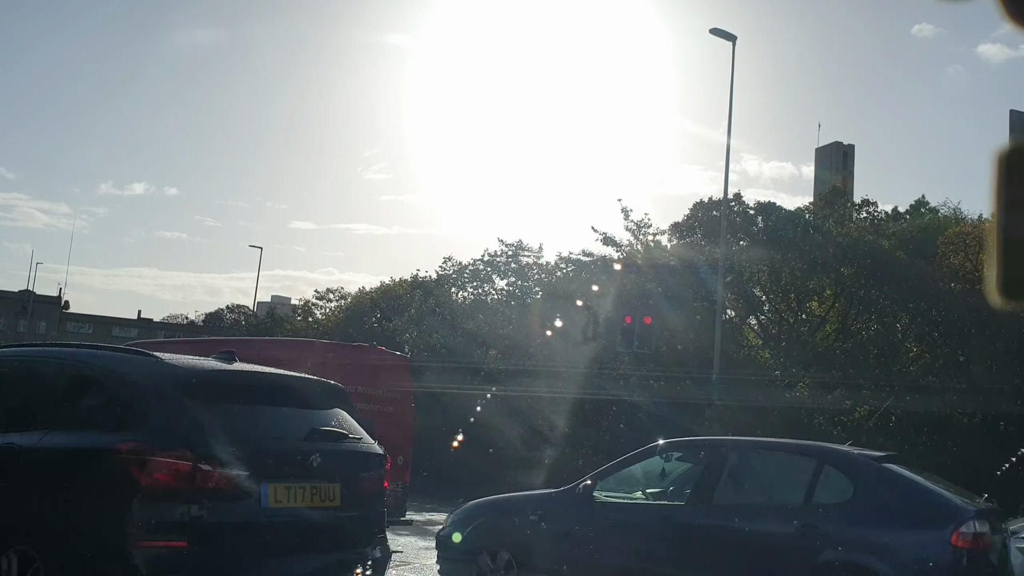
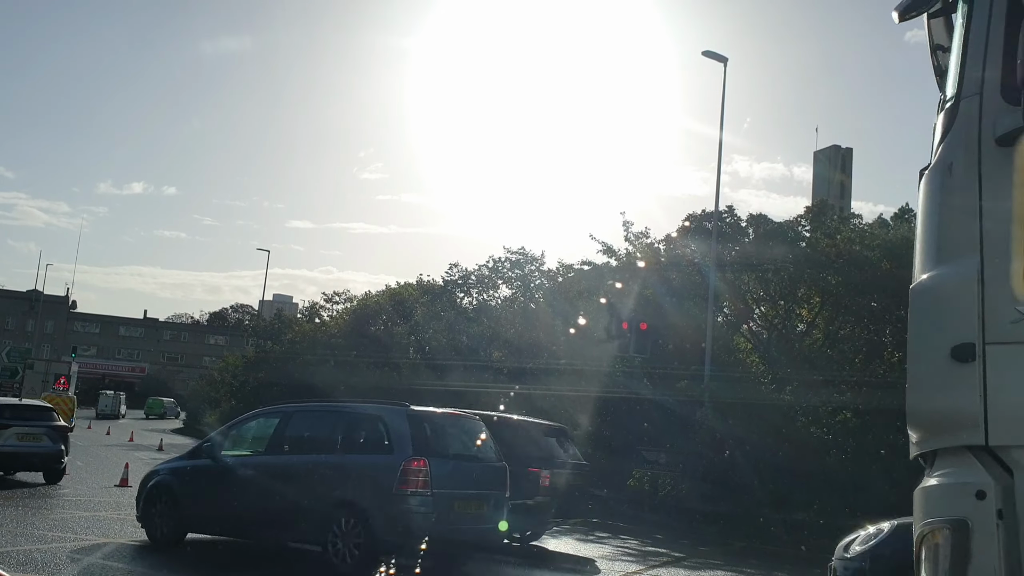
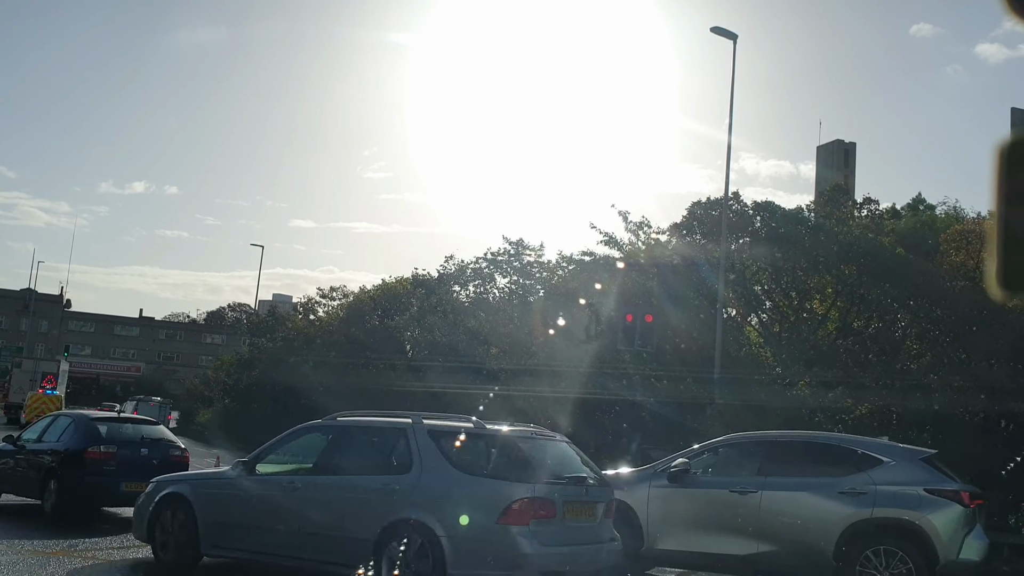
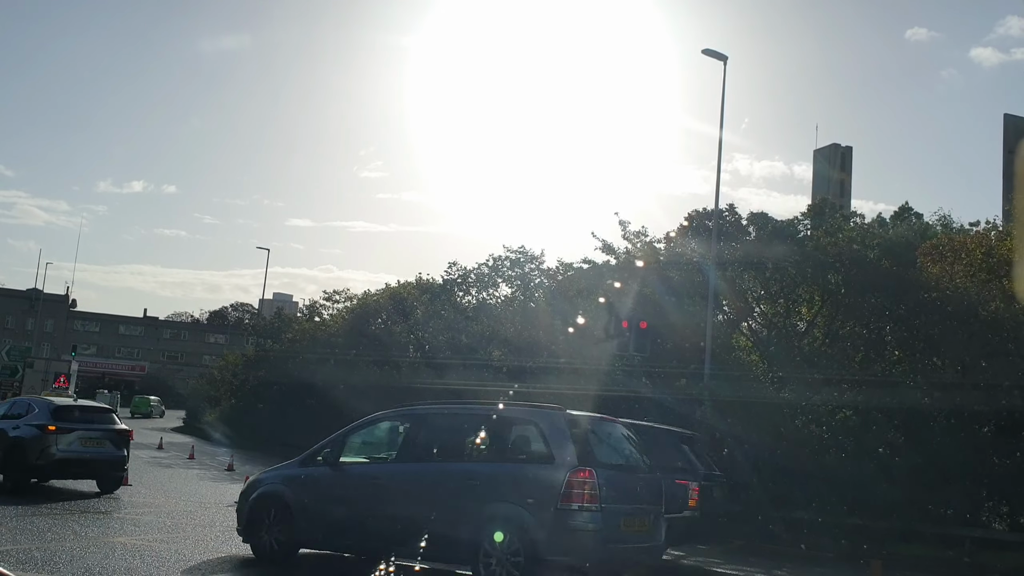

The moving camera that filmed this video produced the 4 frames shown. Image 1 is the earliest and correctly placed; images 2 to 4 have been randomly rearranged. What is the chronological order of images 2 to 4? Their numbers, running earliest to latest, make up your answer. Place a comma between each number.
3, 4, 2
